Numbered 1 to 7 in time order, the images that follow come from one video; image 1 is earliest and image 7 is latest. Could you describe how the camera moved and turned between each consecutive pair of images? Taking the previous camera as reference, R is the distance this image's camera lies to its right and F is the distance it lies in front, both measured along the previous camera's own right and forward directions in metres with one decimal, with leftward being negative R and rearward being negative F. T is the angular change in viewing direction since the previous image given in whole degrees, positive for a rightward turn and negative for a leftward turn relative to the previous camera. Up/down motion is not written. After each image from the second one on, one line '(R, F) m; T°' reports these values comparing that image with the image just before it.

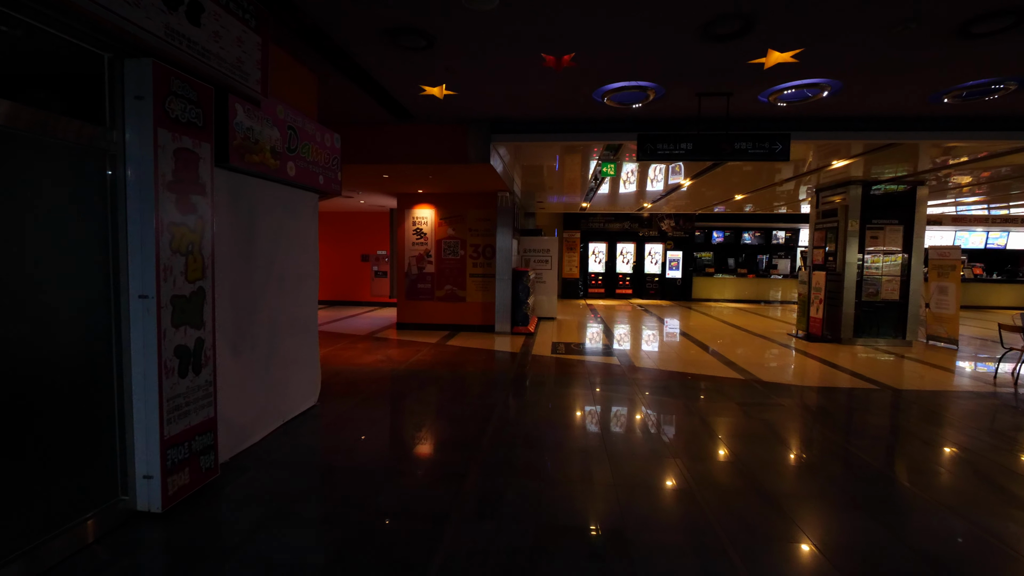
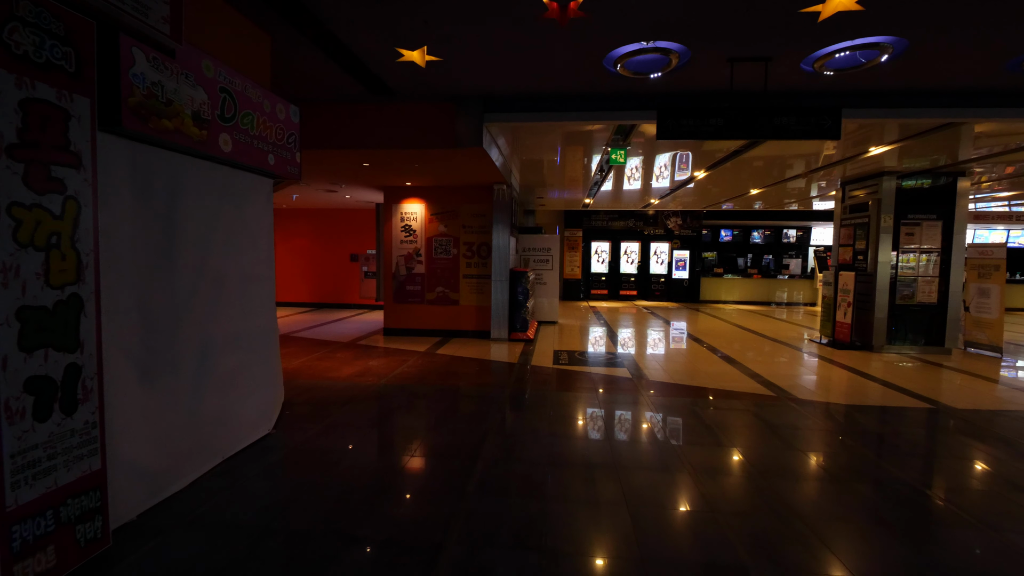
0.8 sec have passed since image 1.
(0.0, +0.7) m; 0°
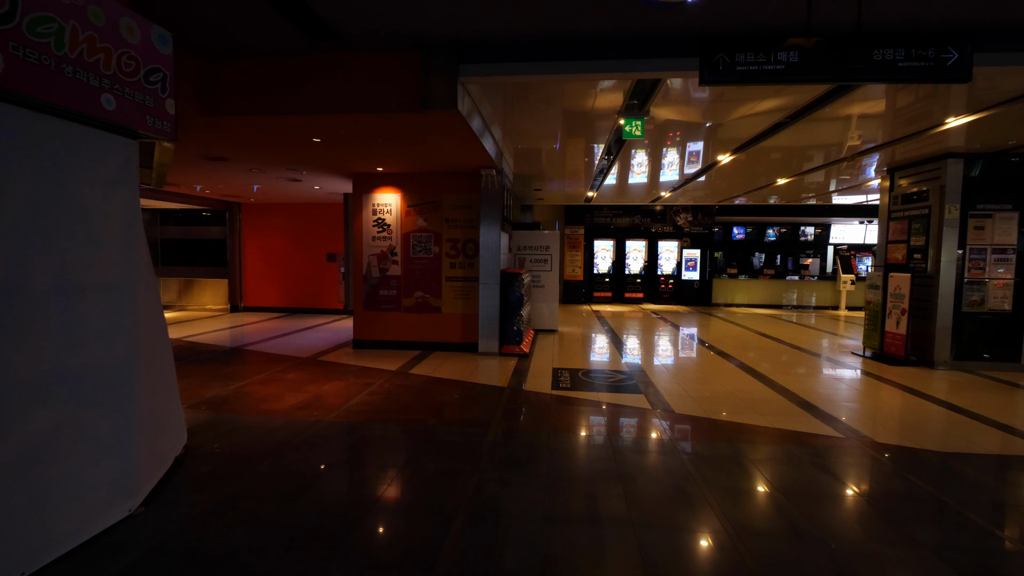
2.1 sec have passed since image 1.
(+0.1, +1.1) m; 0°
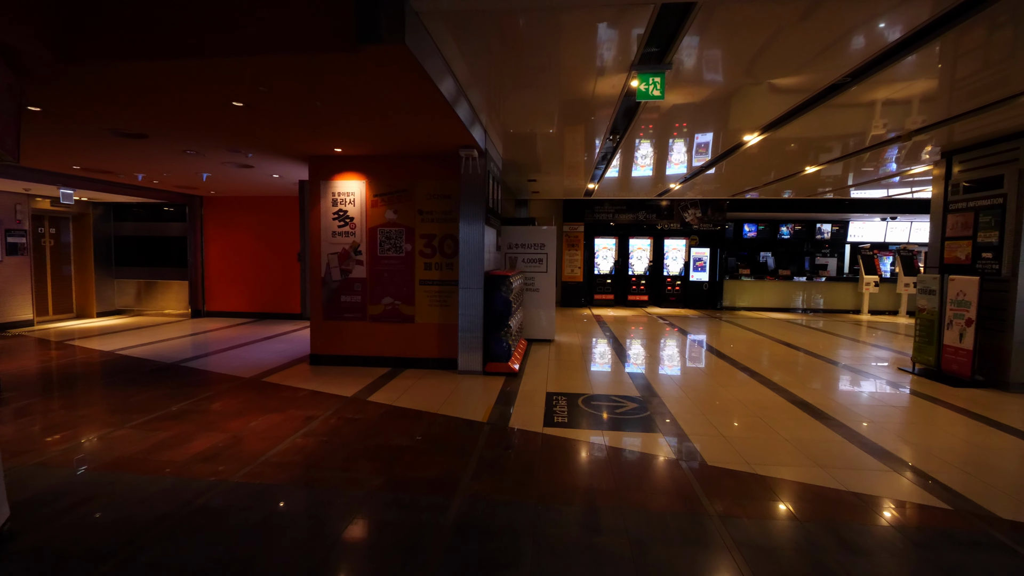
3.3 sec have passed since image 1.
(+0.1, +1.0) m; 0°
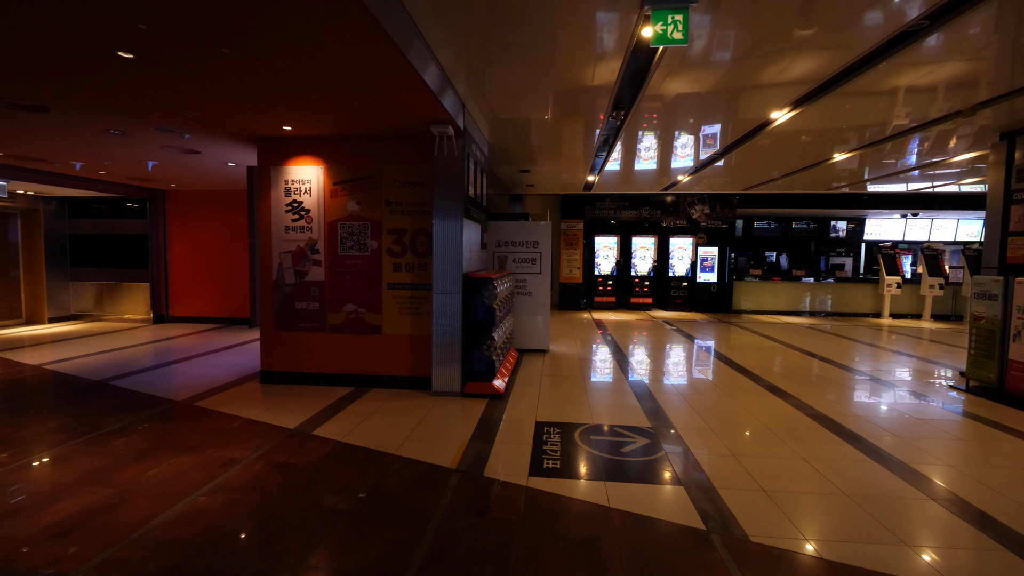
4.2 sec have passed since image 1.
(+0.1, +0.8) m; 0°
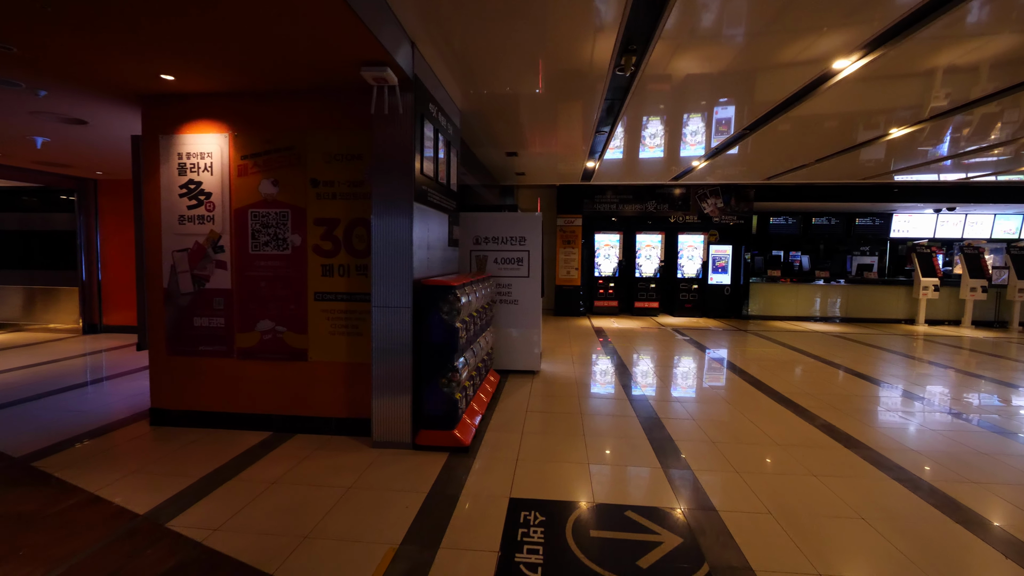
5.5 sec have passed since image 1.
(+0.2, +1.1) m; 0°
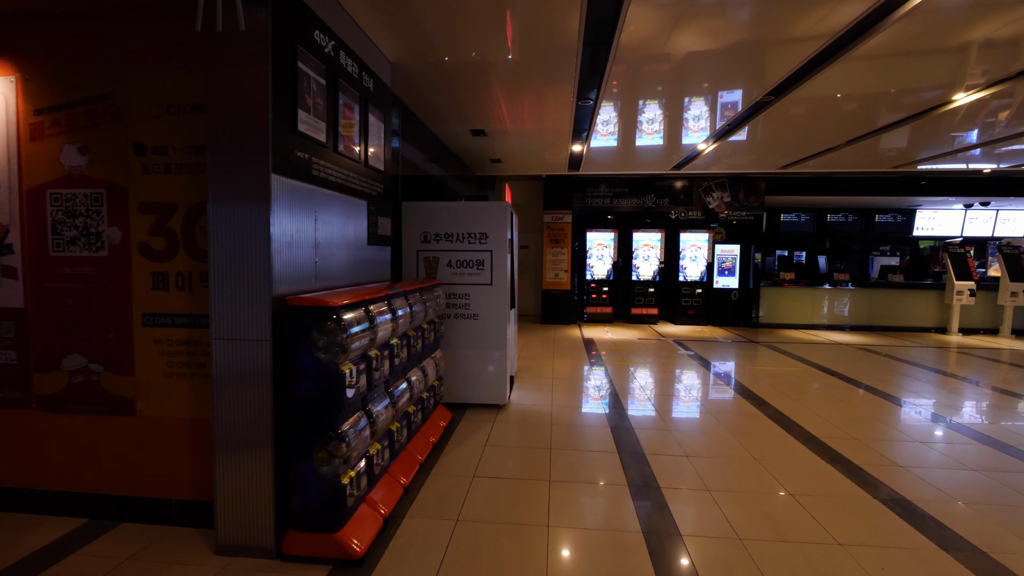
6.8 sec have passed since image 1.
(+0.3, +1.0) m; 0°
